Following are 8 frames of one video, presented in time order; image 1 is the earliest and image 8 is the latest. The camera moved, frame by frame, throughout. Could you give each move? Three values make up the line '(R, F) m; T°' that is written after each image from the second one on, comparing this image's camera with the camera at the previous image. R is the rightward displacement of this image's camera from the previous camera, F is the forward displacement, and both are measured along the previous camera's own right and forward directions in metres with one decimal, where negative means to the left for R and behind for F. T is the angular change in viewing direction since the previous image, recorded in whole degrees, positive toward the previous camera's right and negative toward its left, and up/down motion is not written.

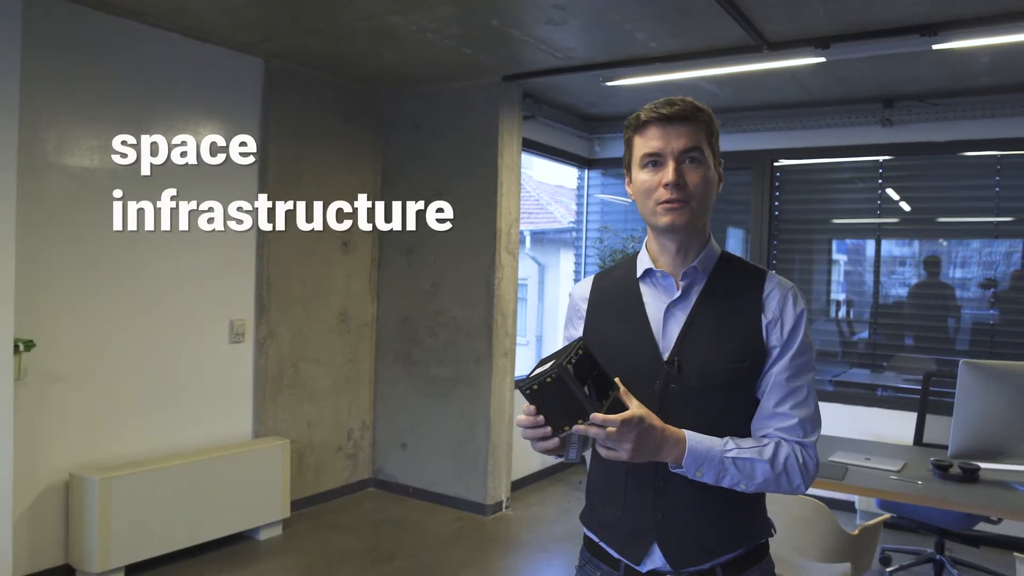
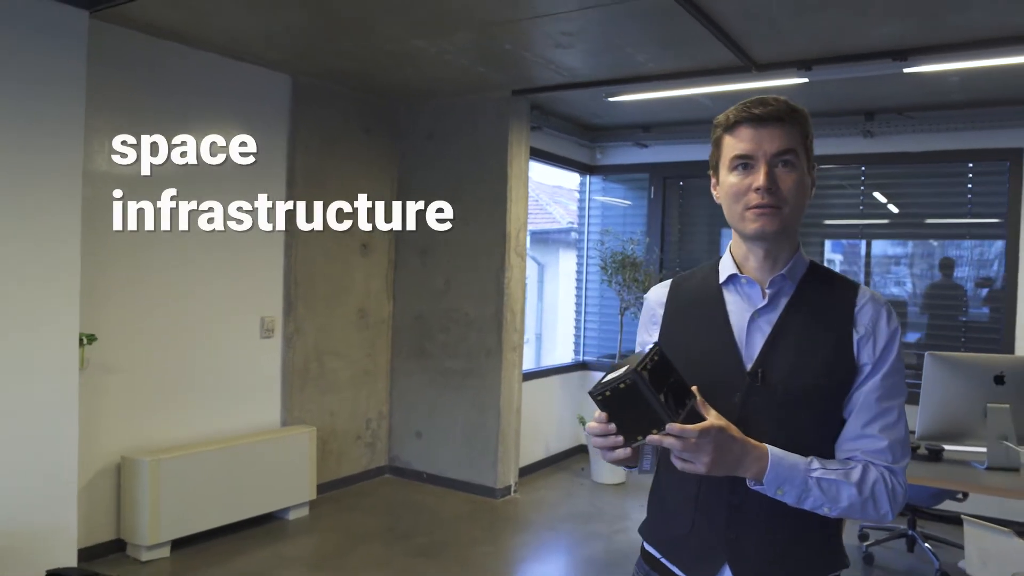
(-0.1, -0.3) m; 0°
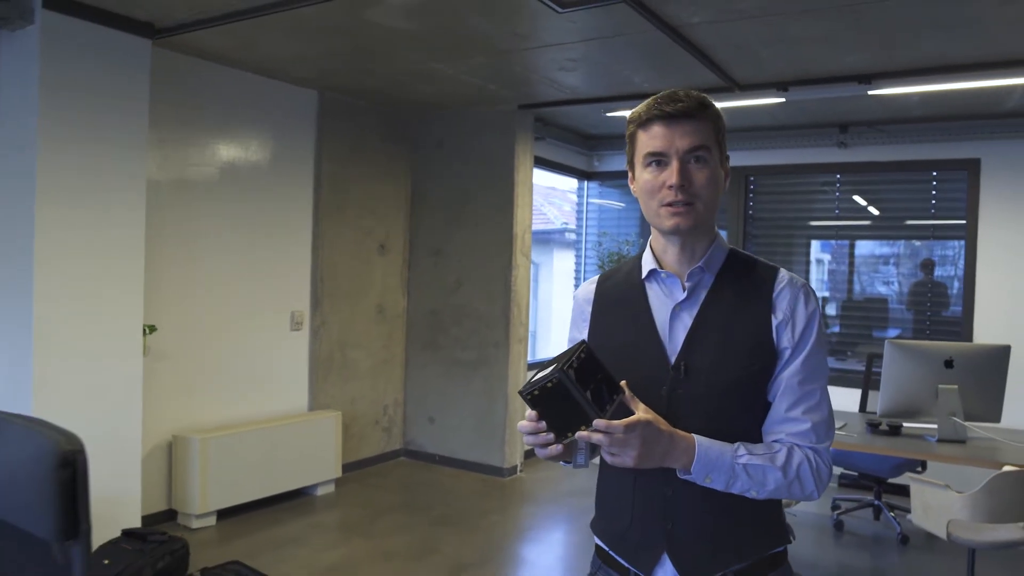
(-0.1, -0.4) m; +1°
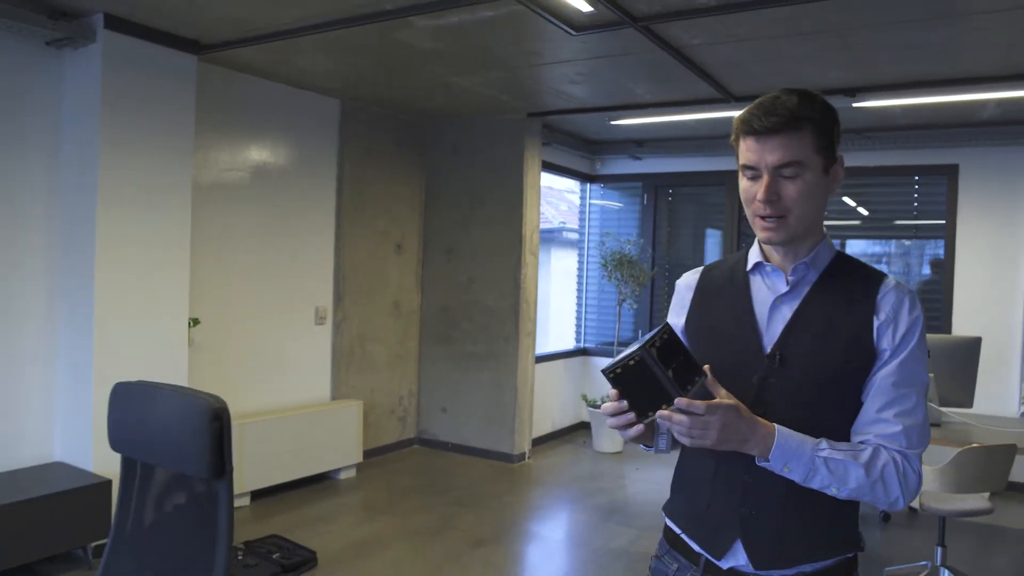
(-0.1, -0.3) m; +1°
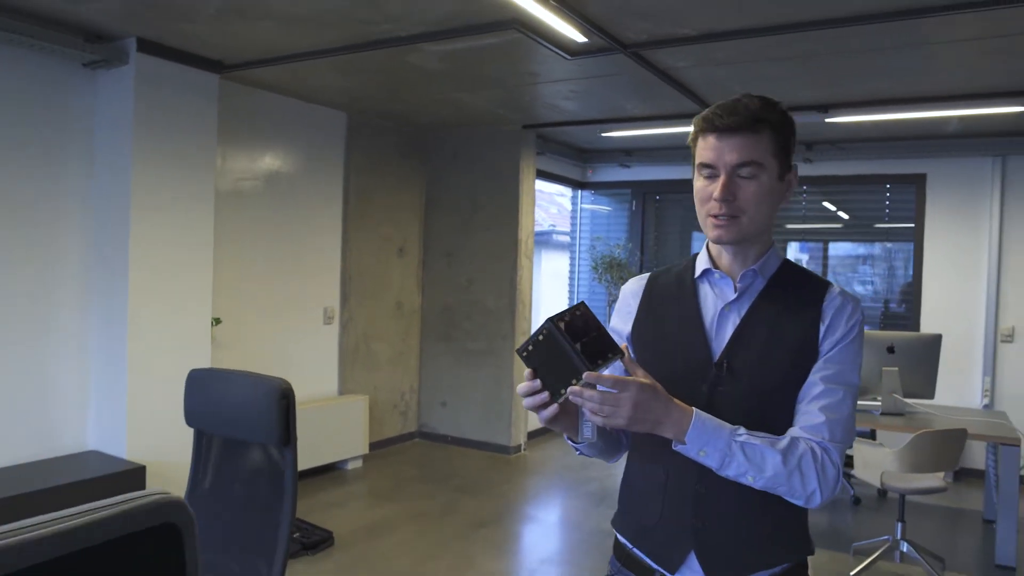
(-0.1, -0.3) m; +1°
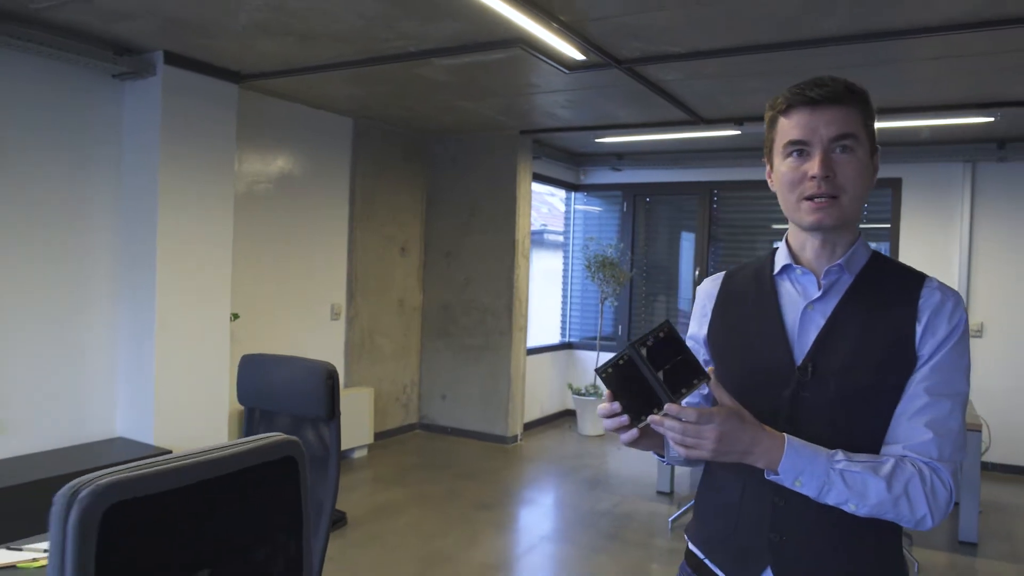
(-0.1, -0.3) m; +1°
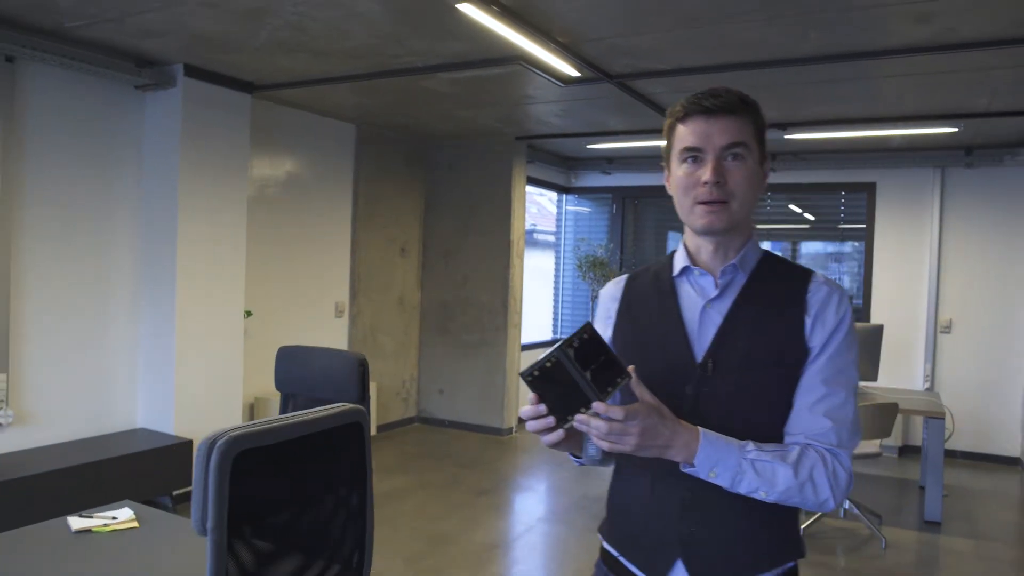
(-0.1, -0.3) m; +1°
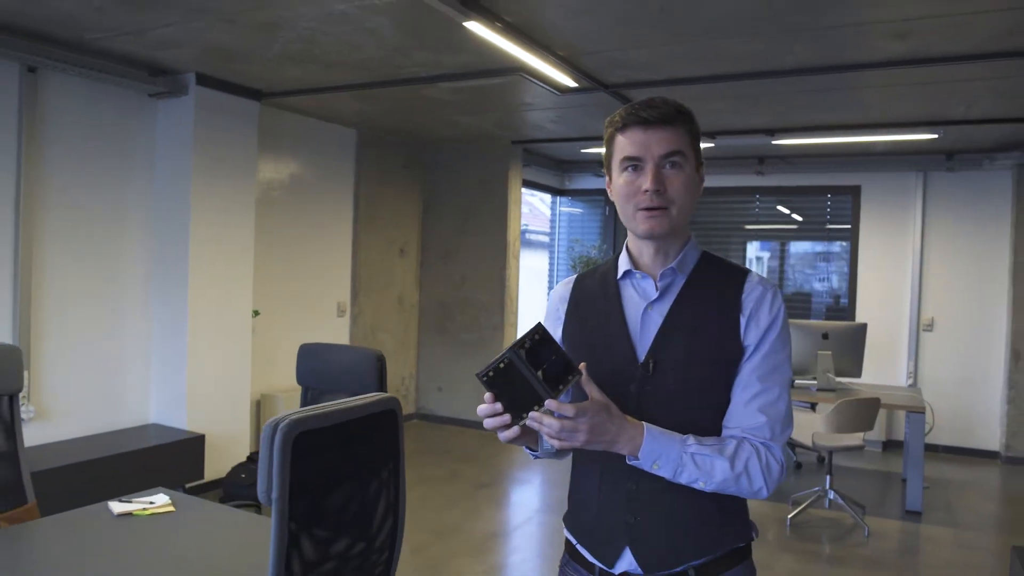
(-0.1, -0.2) m; +1°
